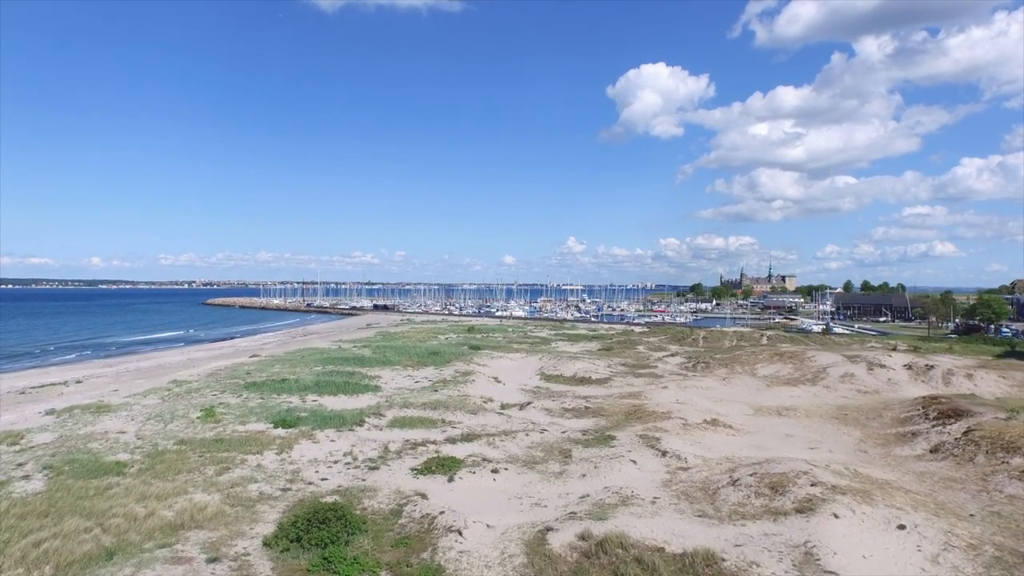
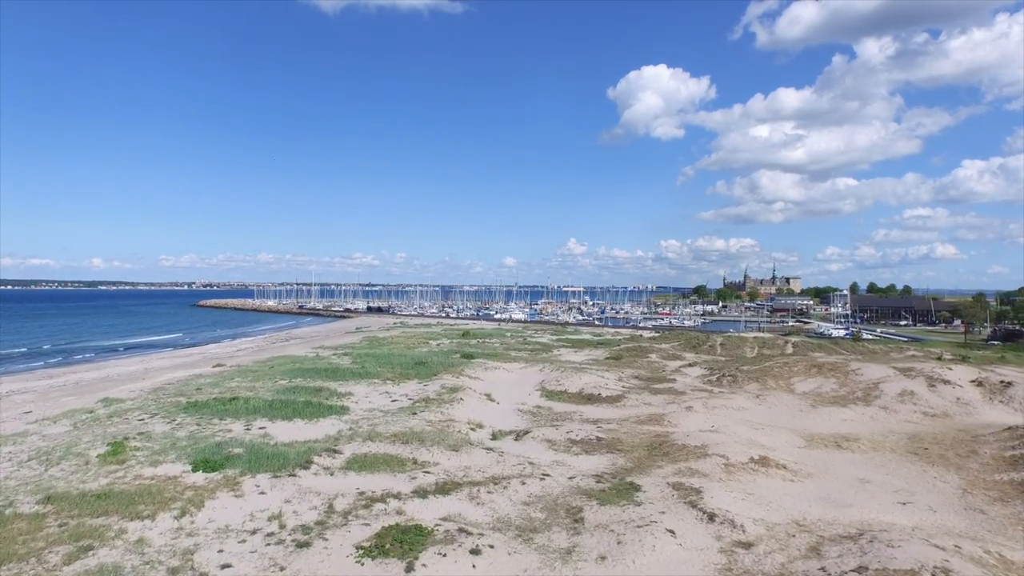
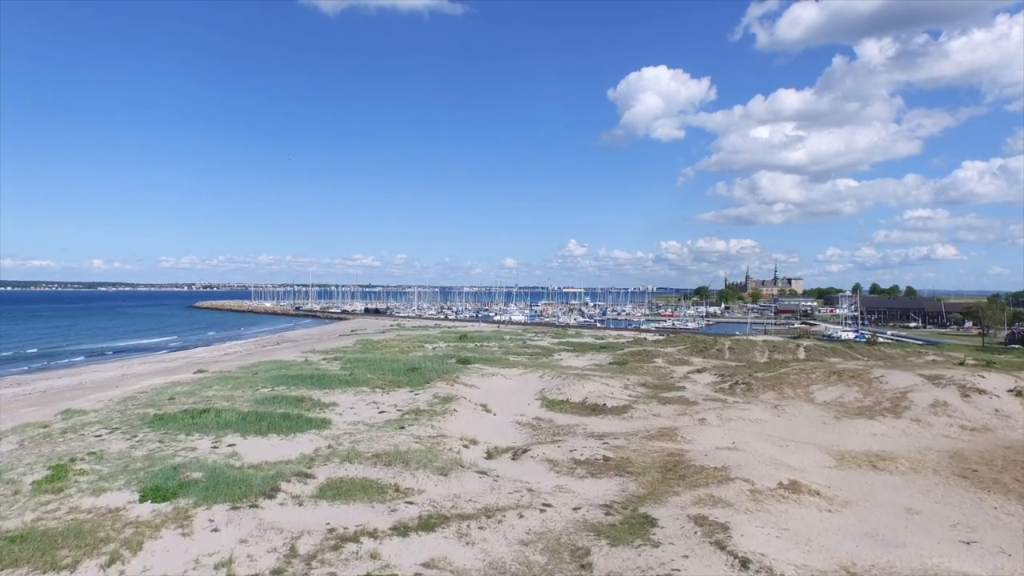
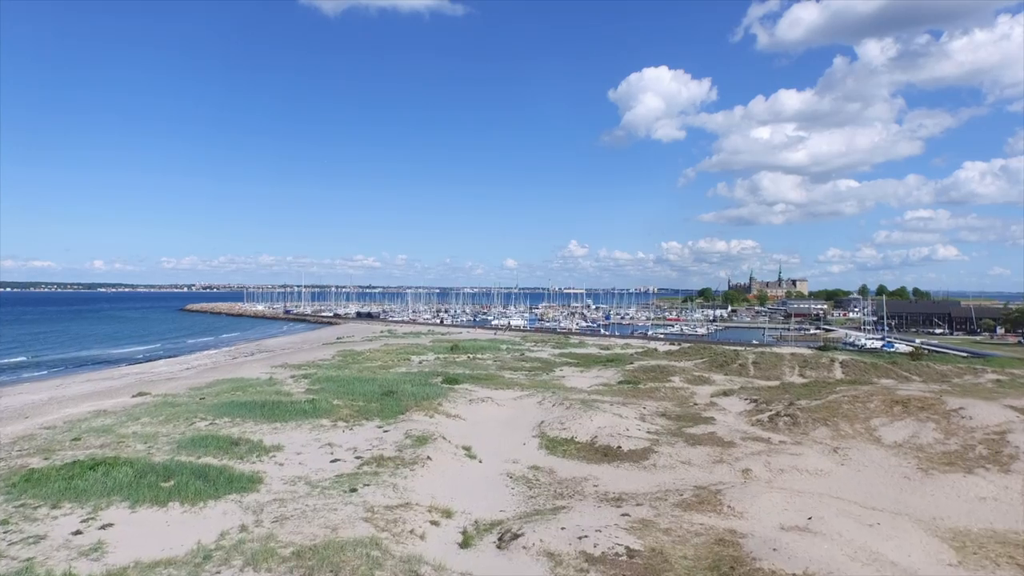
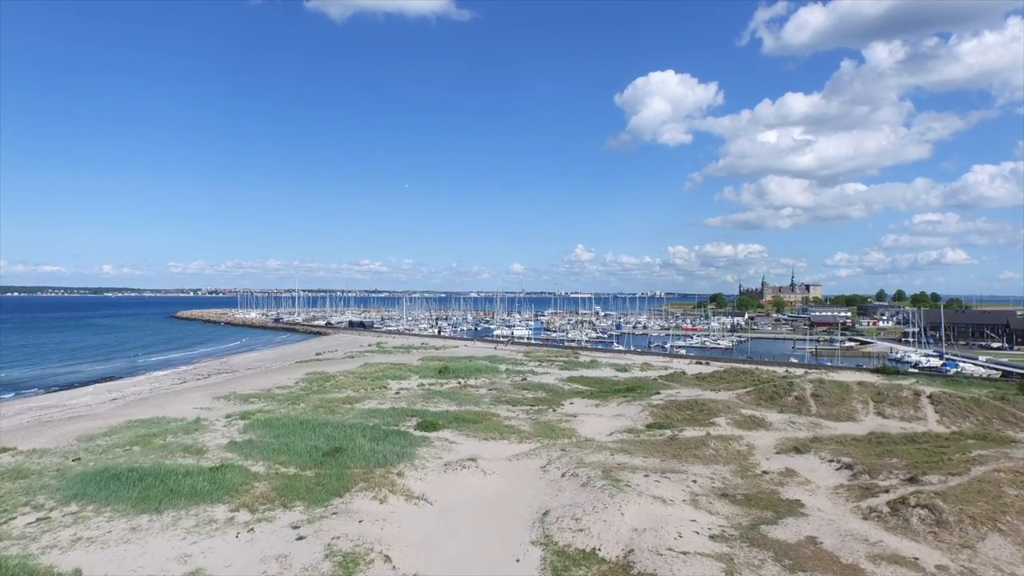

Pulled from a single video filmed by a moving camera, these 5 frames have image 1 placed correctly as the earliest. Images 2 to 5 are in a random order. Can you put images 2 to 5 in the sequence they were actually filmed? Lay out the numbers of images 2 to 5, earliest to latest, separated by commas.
2, 3, 4, 5
